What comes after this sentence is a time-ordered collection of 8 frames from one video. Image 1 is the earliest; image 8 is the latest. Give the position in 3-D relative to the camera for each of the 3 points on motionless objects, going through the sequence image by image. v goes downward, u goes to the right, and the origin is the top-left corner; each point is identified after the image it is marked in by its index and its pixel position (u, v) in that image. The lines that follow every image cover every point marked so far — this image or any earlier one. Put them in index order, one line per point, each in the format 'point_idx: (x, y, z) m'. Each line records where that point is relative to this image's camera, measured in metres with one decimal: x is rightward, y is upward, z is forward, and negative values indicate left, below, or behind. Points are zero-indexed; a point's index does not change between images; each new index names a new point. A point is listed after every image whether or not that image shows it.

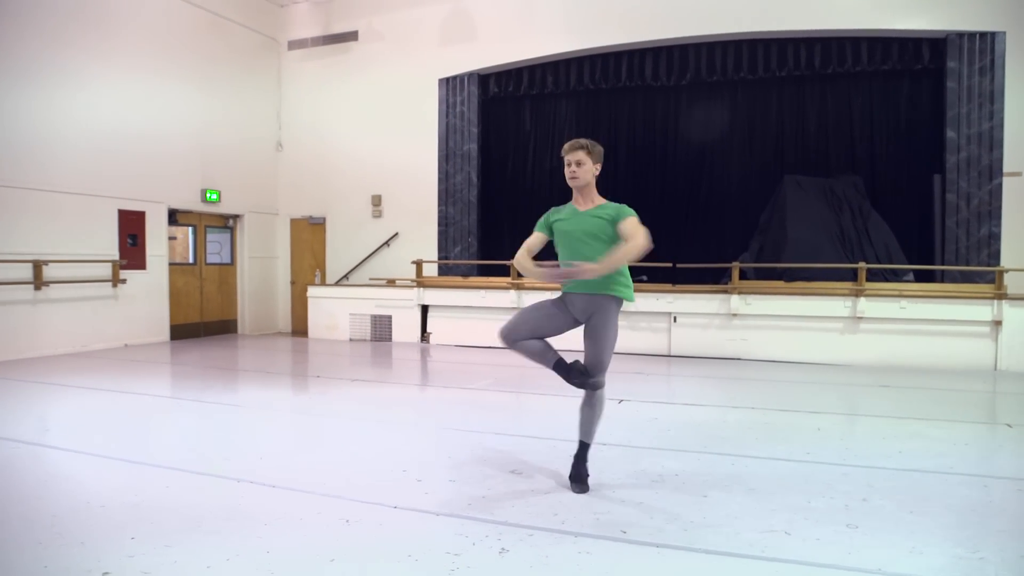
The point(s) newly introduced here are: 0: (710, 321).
0: (+2.2, -0.4, +7.2) m
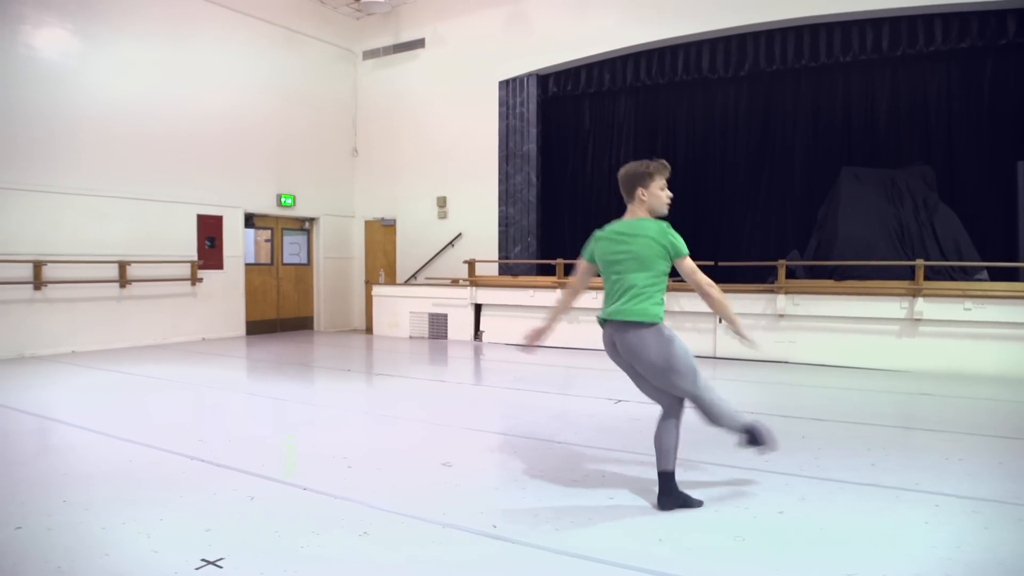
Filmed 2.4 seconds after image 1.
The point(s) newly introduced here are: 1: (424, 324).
0: (+2.6, -0.4, +6.9) m
1: (-1.2, -0.5, +9.0) m
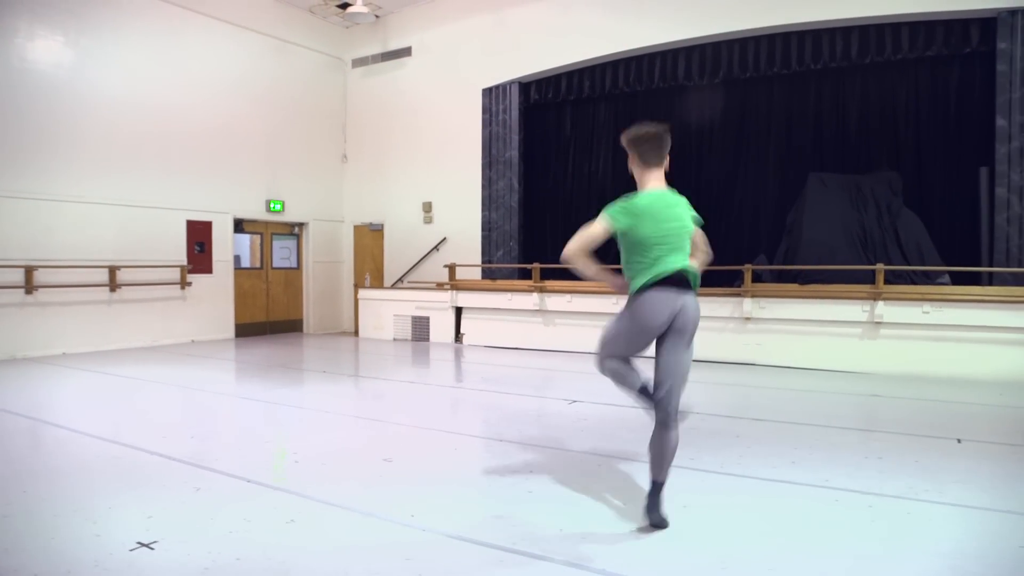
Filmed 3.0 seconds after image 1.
0: (+2.3, -0.4, +7.1) m
1: (-1.5, -0.5, +9.3) m
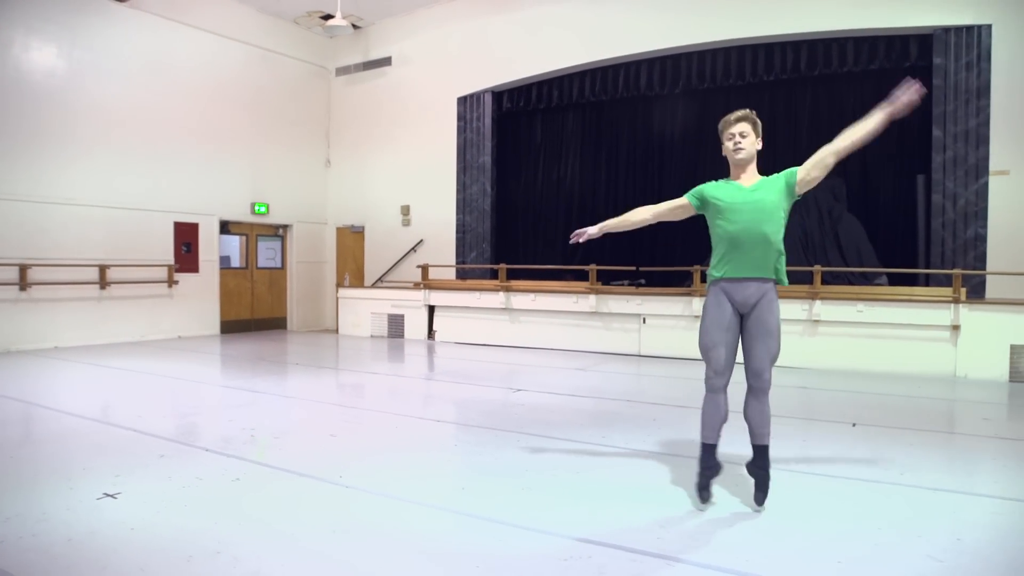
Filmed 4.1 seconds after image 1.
0: (+1.9, -0.4, +7.5) m
1: (-1.9, -0.5, +9.7) m
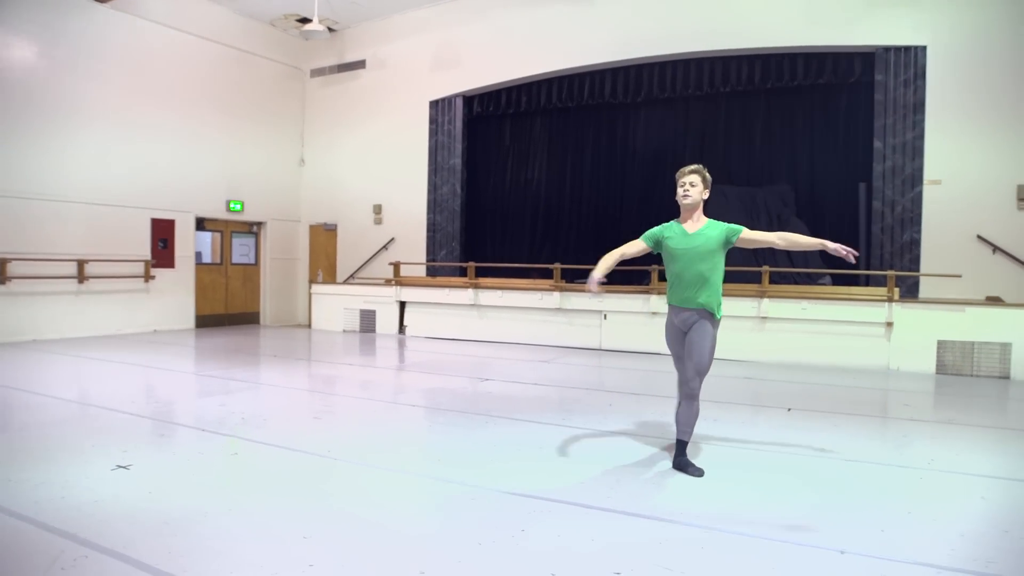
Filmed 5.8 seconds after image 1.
0: (+1.5, -0.4, +8.0) m
1: (-2.4, -0.5, +10.0) m
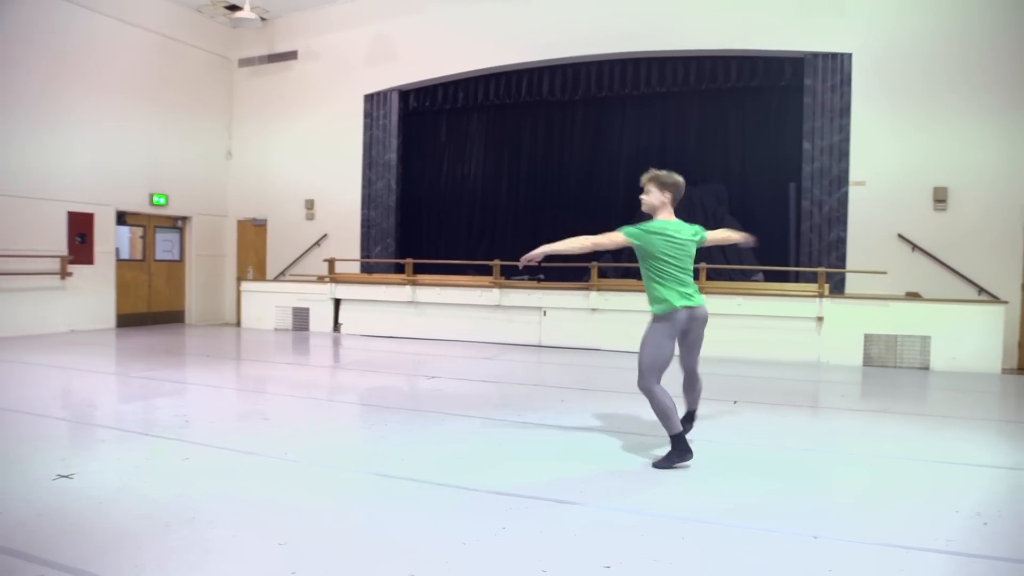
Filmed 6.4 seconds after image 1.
0: (+0.8, -0.3, +7.9) m
1: (-3.3, -0.4, +9.6) m
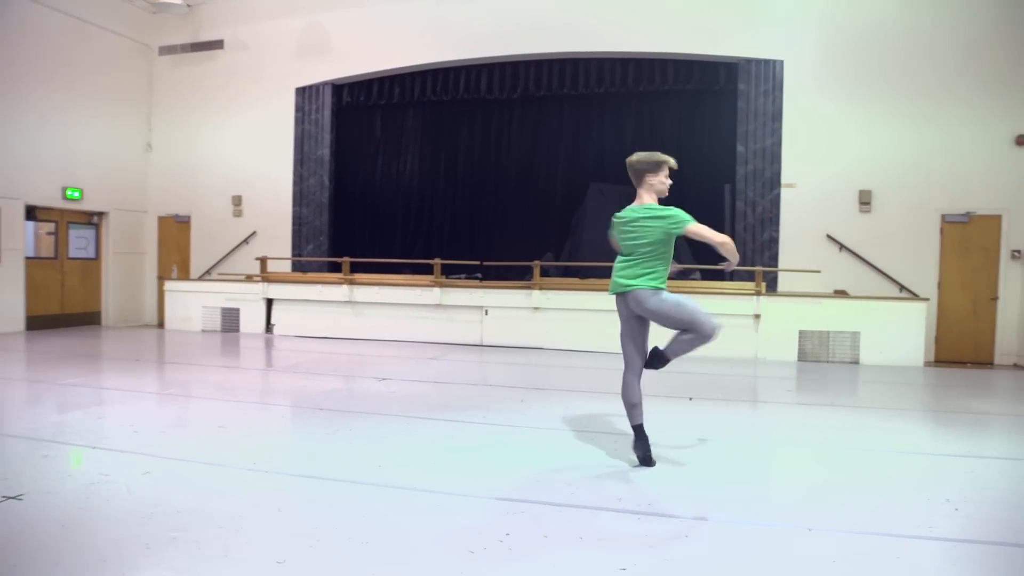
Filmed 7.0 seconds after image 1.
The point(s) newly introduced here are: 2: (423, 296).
0: (+0.1, -0.3, +7.9) m
1: (-4.1, -0.4, +9.1) m
2: (-1.1, -0.1, +8.1) m
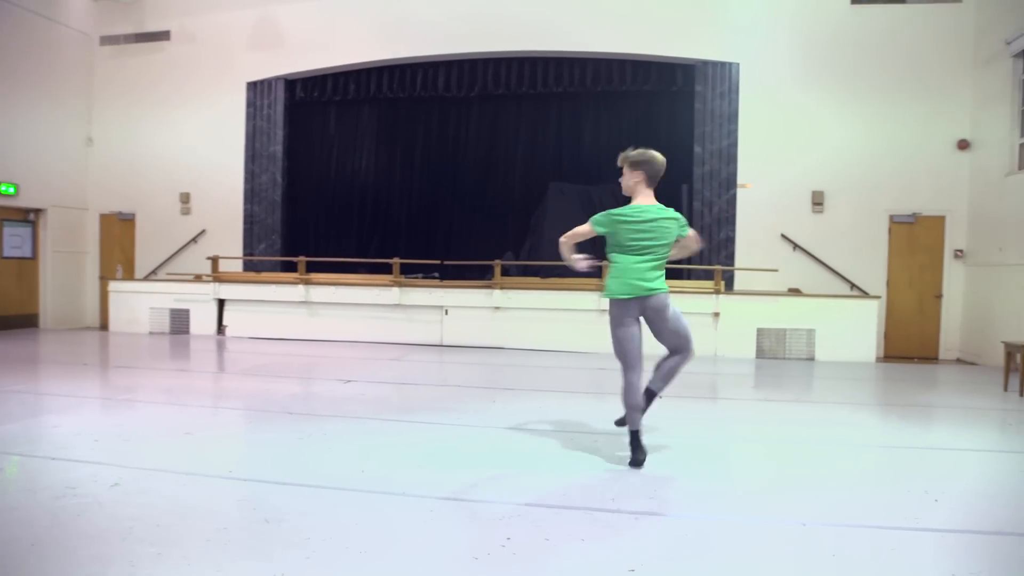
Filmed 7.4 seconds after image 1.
0: (-0.4, -0.3, +7.8) m
1: (-4.6, -0.5, +8.7) m
2: (-1.6, -0.1, +8.0) m
